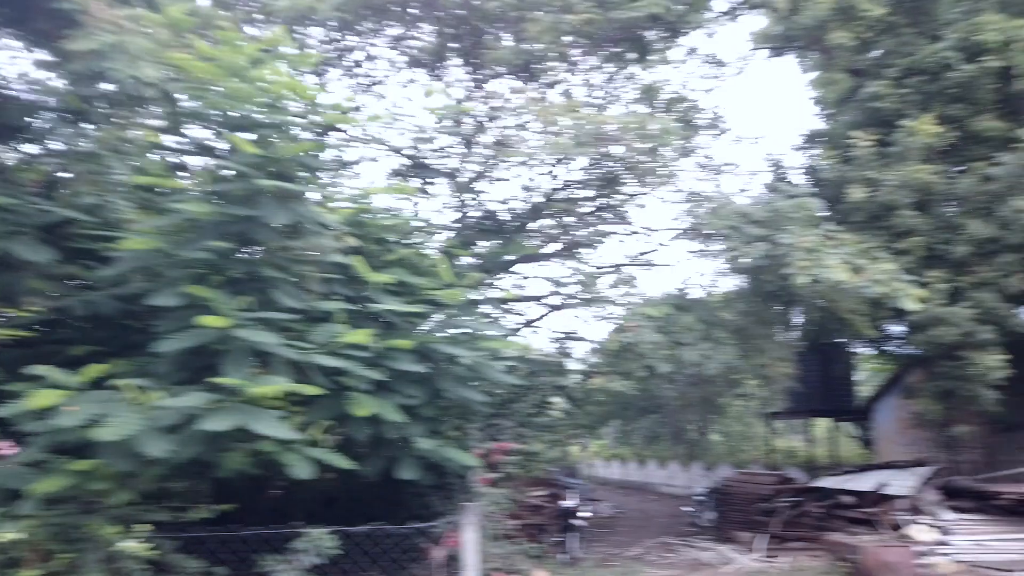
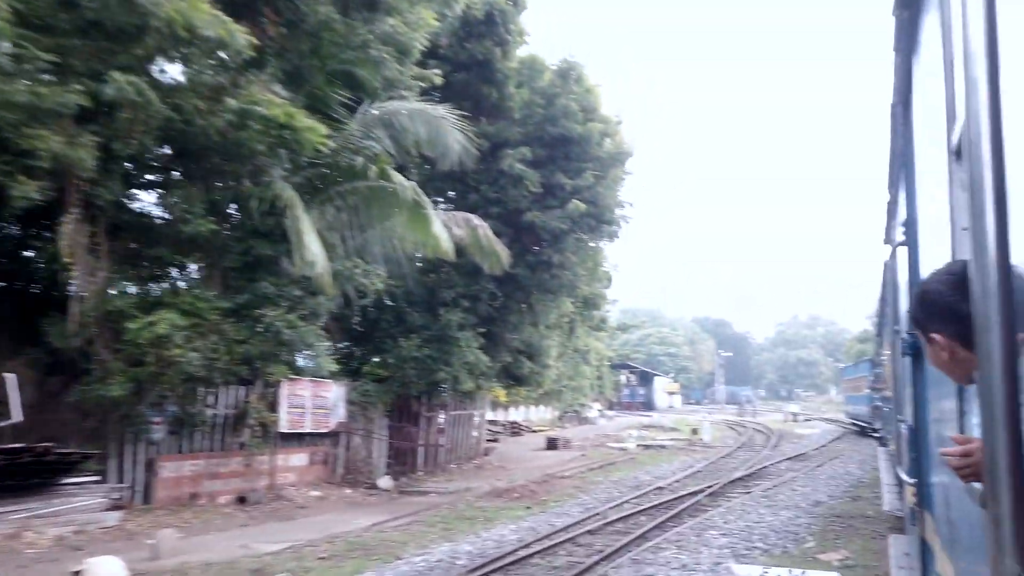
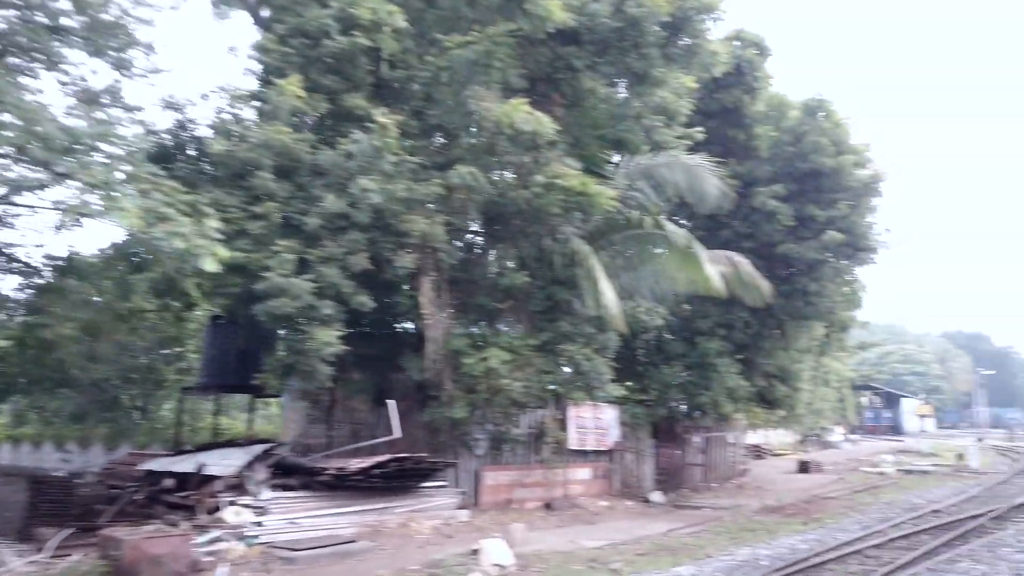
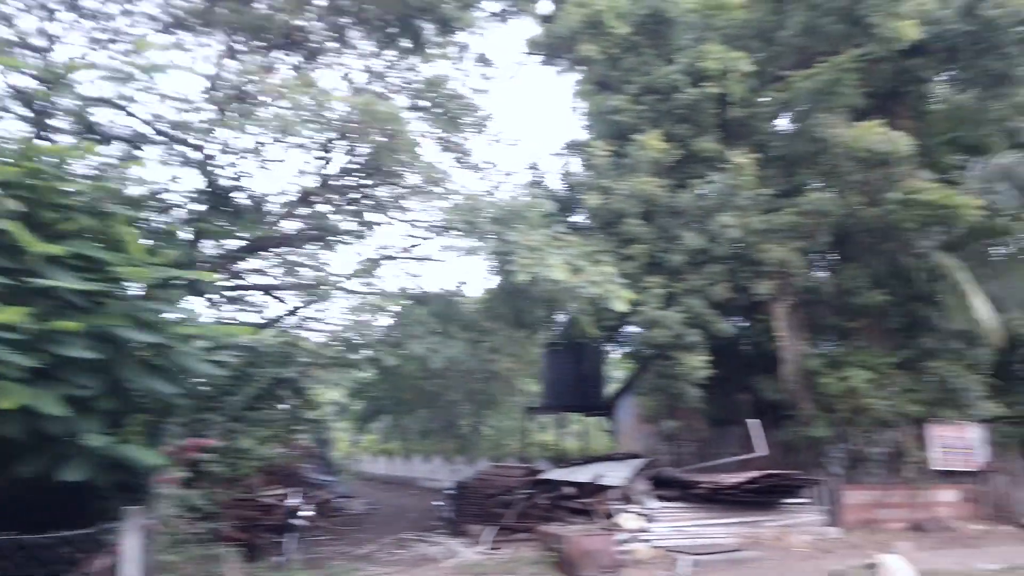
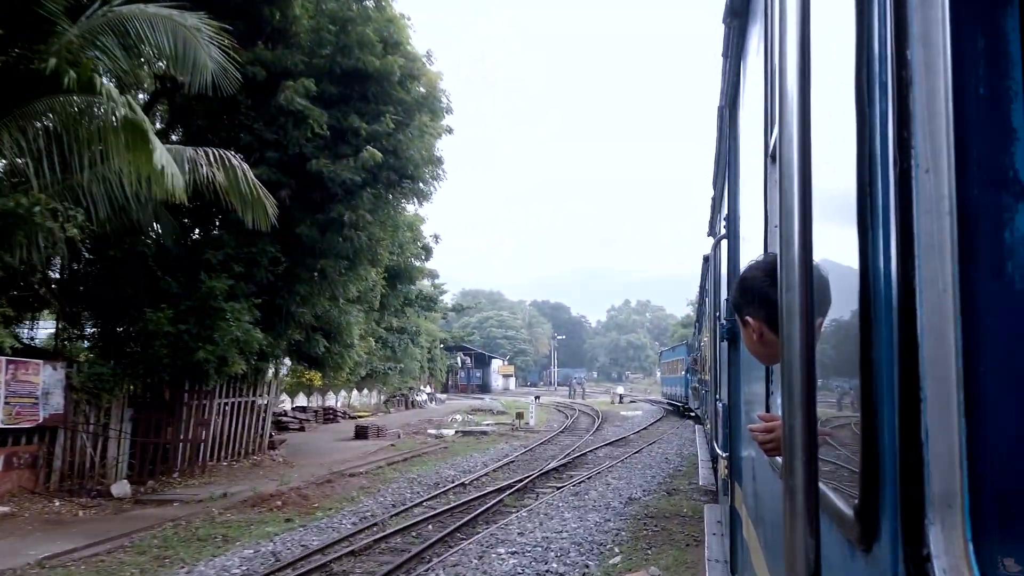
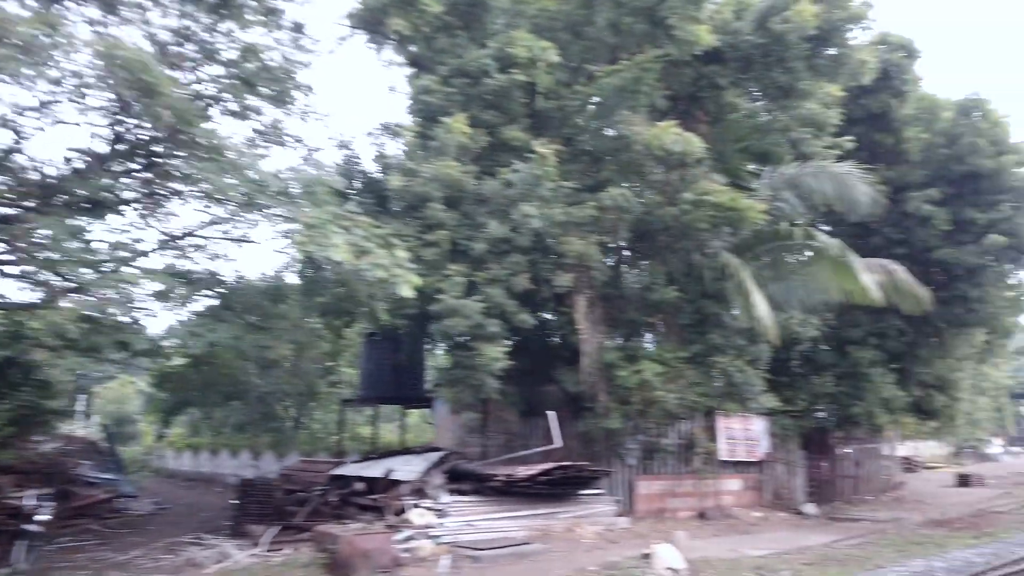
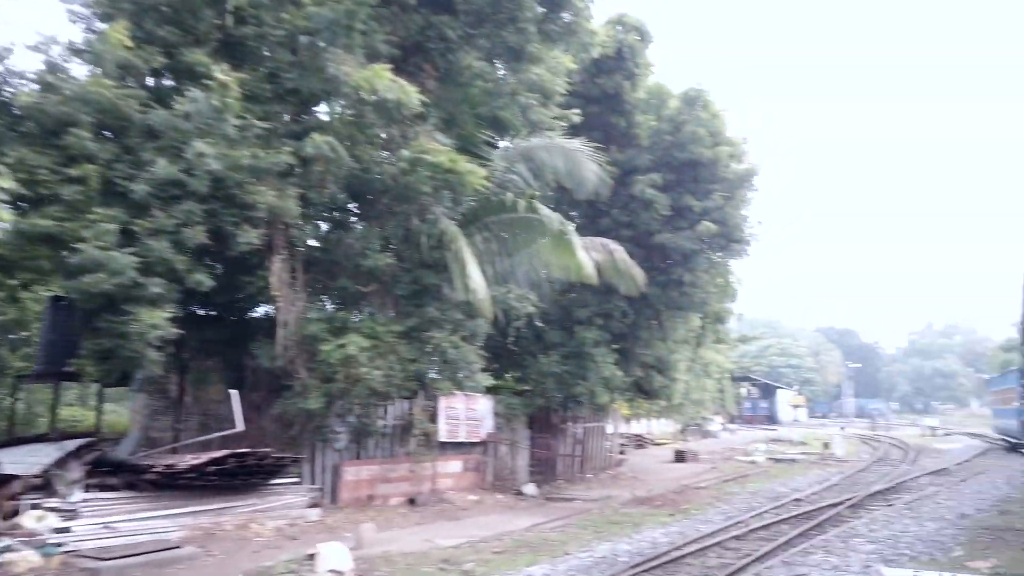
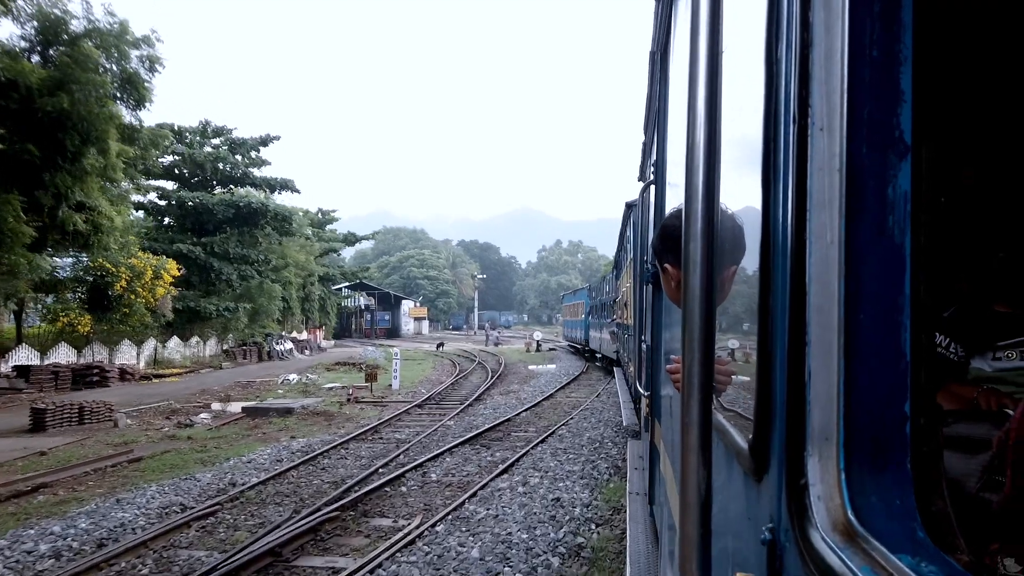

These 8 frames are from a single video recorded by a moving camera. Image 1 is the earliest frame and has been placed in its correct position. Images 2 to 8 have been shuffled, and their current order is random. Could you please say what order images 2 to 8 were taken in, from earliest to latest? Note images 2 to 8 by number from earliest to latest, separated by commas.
4, 6, 3, 7, 2, 5, 8
